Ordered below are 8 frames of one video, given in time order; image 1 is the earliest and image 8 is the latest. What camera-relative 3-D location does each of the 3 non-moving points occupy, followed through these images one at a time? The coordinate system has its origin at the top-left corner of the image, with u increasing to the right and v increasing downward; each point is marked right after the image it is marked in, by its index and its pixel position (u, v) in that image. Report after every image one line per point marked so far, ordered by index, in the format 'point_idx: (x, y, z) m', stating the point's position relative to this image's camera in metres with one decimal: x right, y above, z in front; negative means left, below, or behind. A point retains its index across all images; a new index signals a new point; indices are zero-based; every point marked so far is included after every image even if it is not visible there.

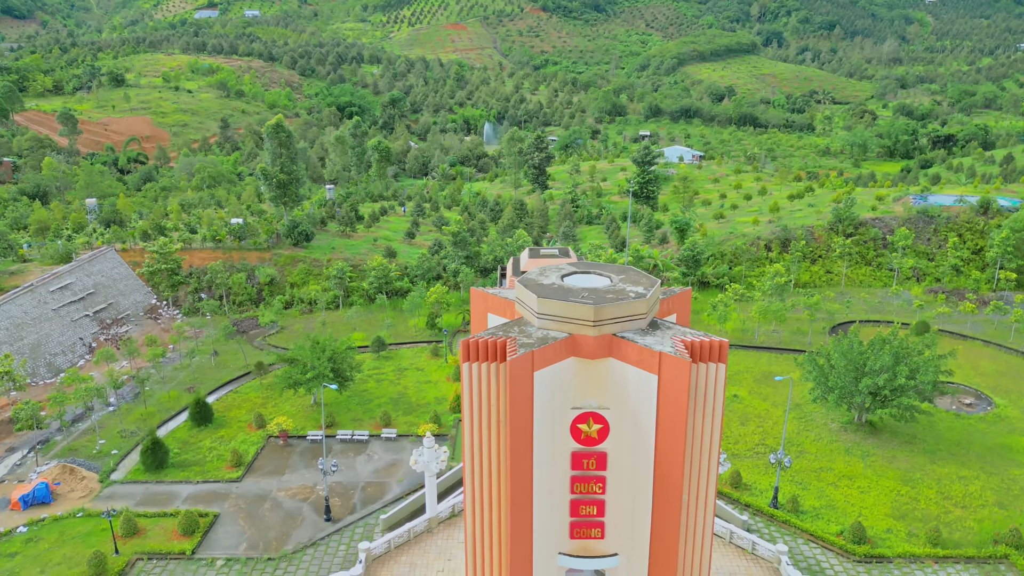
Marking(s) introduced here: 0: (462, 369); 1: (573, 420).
0: (-1.1, -1.8, +15.1) m
1: (+1.4, -3.1, +15.7) m
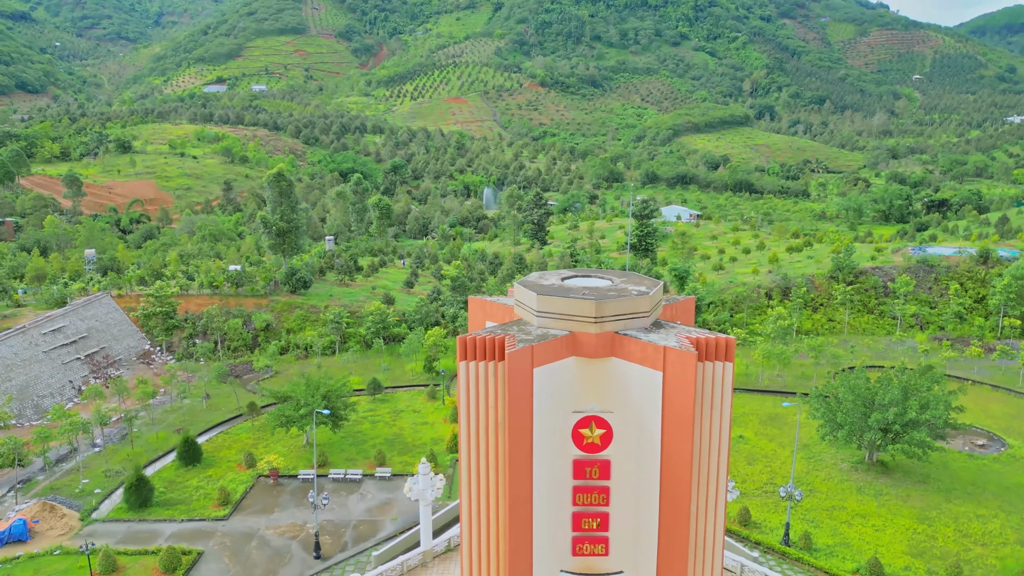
0: (-1.2, -1.7, +14.5) m
1: (+1.4, -3.1, +15.0) m
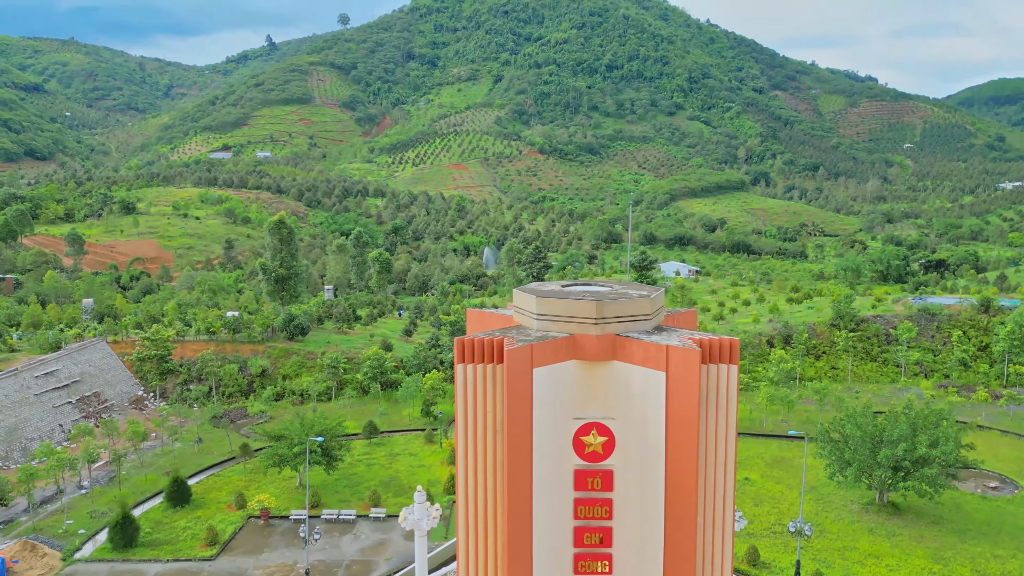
0: (-1.2, -1.8, +14.2) m
1: (+1.4, -3.1, +14.6) m
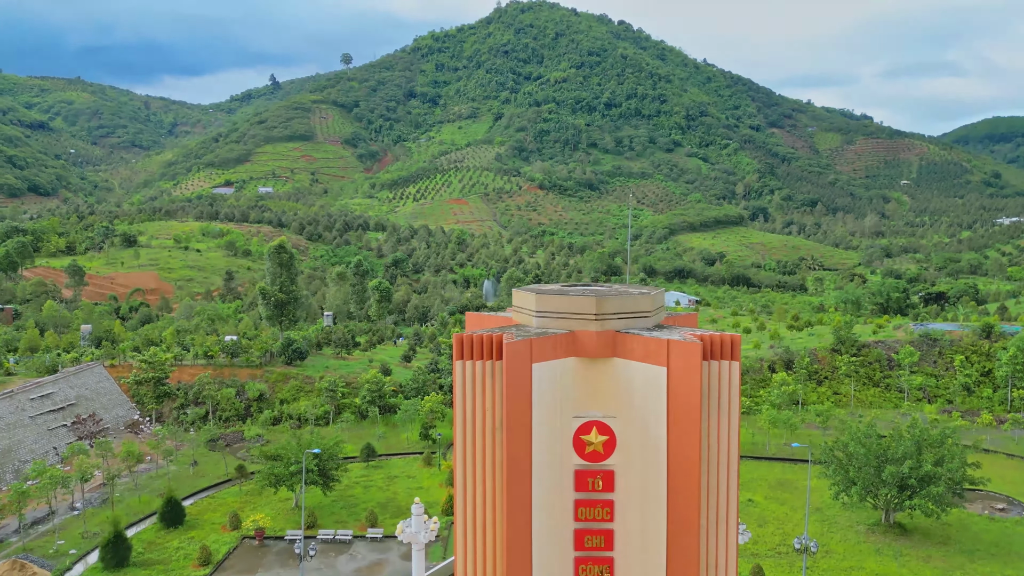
0: (-1.2, -1.7, +14.1) m
1: (+1.4, -3.1, +14.4) m
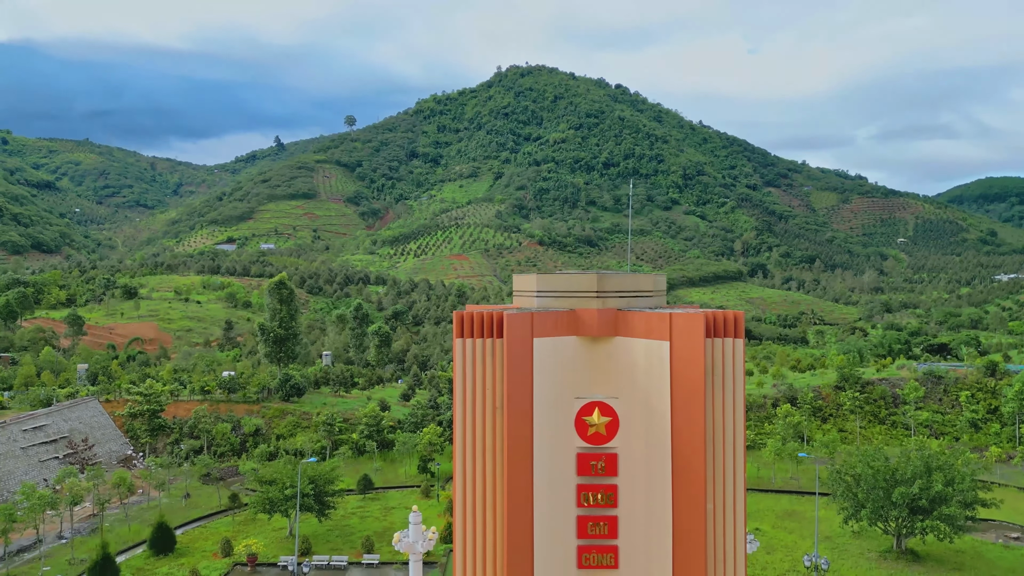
0: (-1.2, -1.2, +14.0) m
1: (+1.4, -2.6, +14.2) m
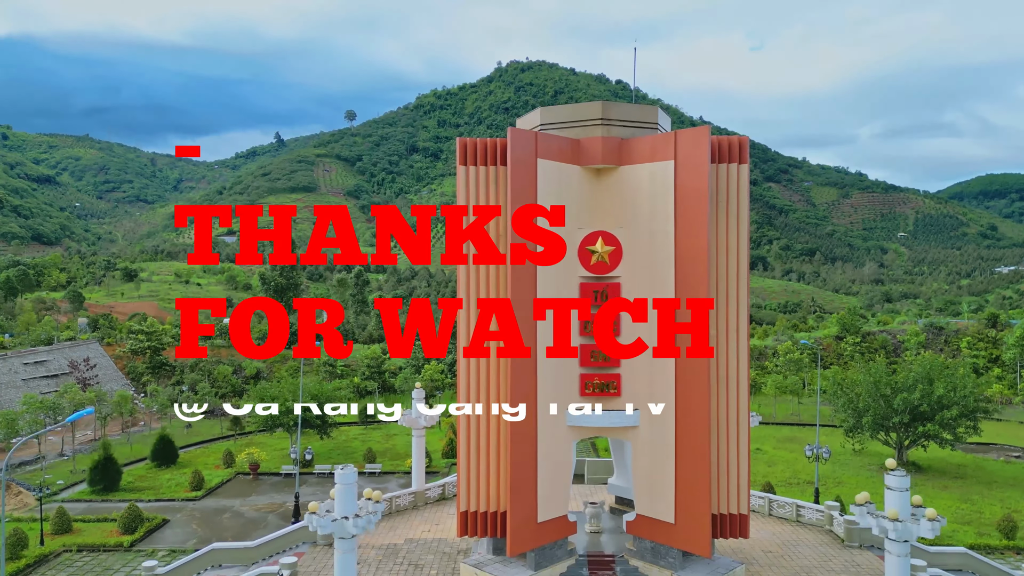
0: (-1.1, +2.4, +14.1) m
1: (+1.5, +1.0, +14.2) m
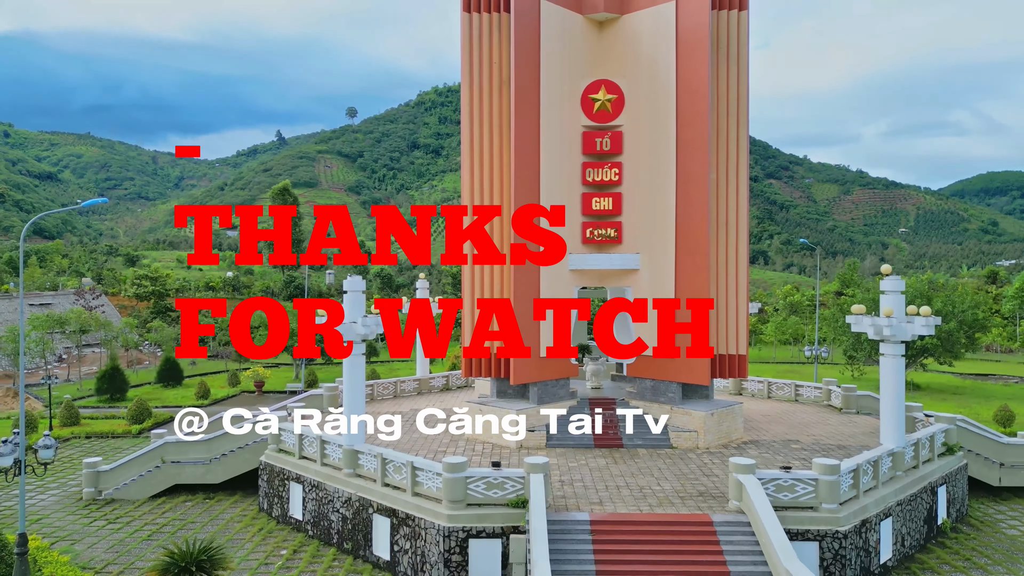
0: (-1.0, +5.7, +14.3) m
1: (+1.6, +4.3, +14.5) m
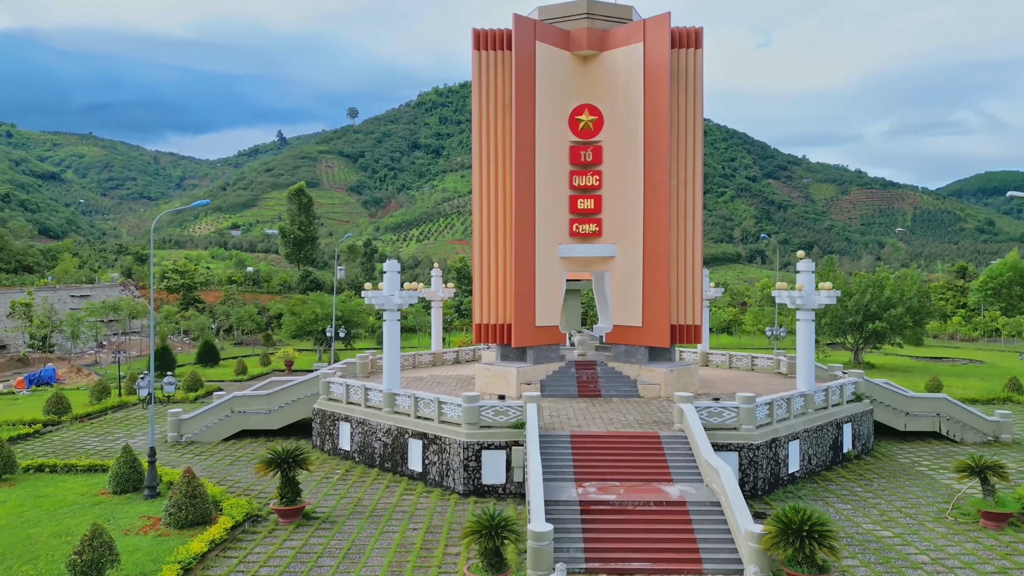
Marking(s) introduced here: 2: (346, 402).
0: (-1.0, +6.1, +17.8) m
1: (+1.6, +4.7, +18.0) m
2: (-4.0, -2.8, +16.2) m
